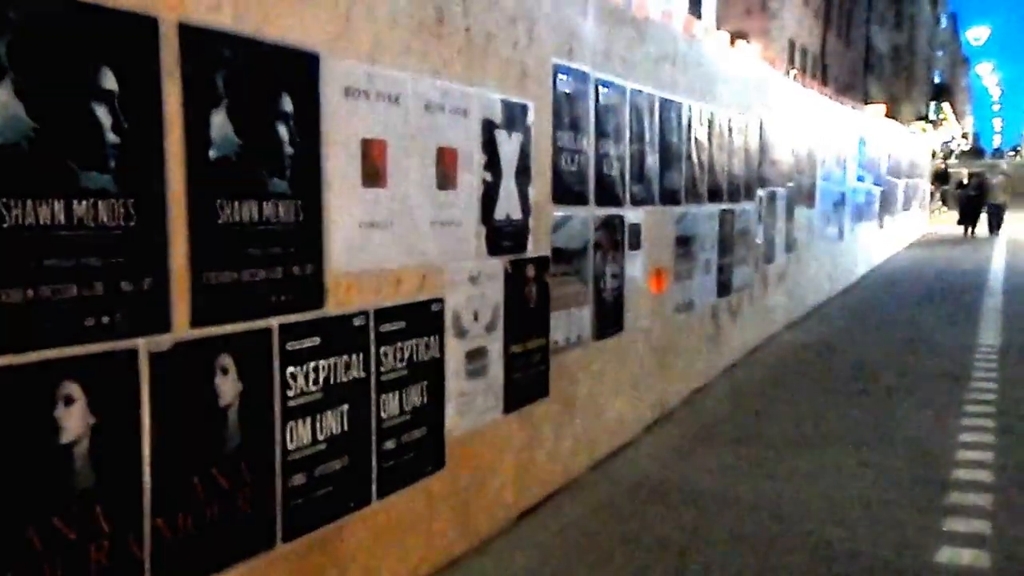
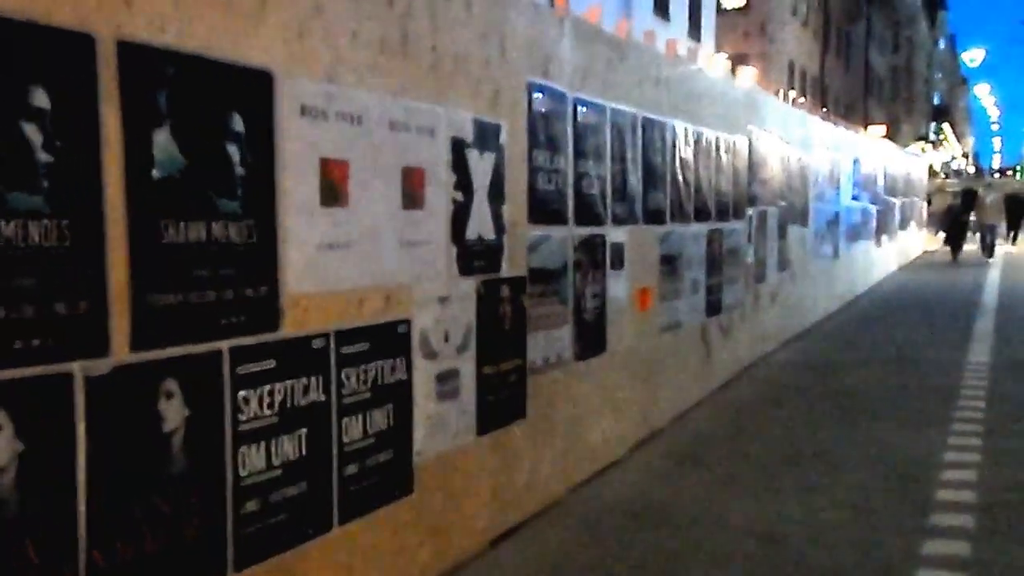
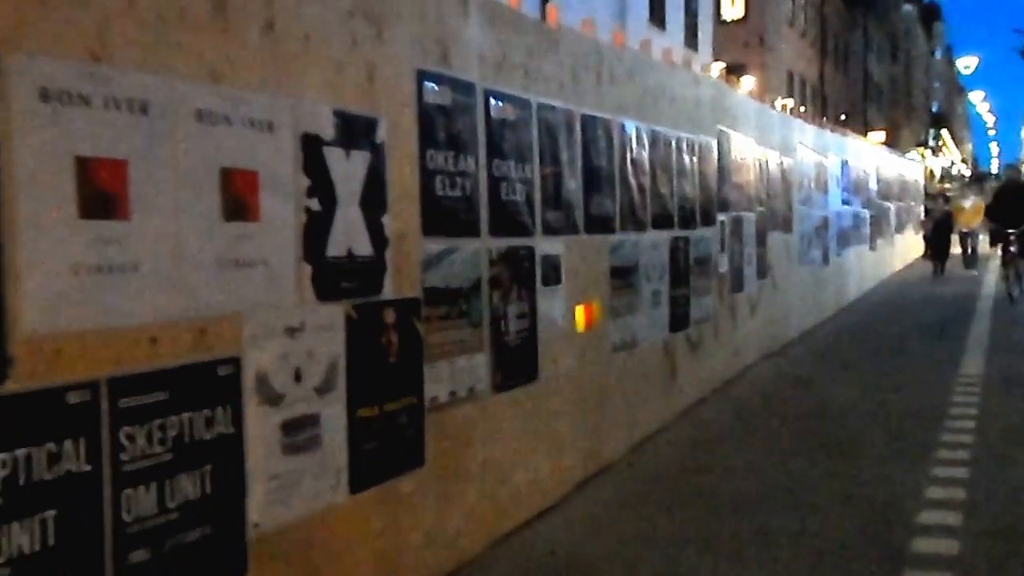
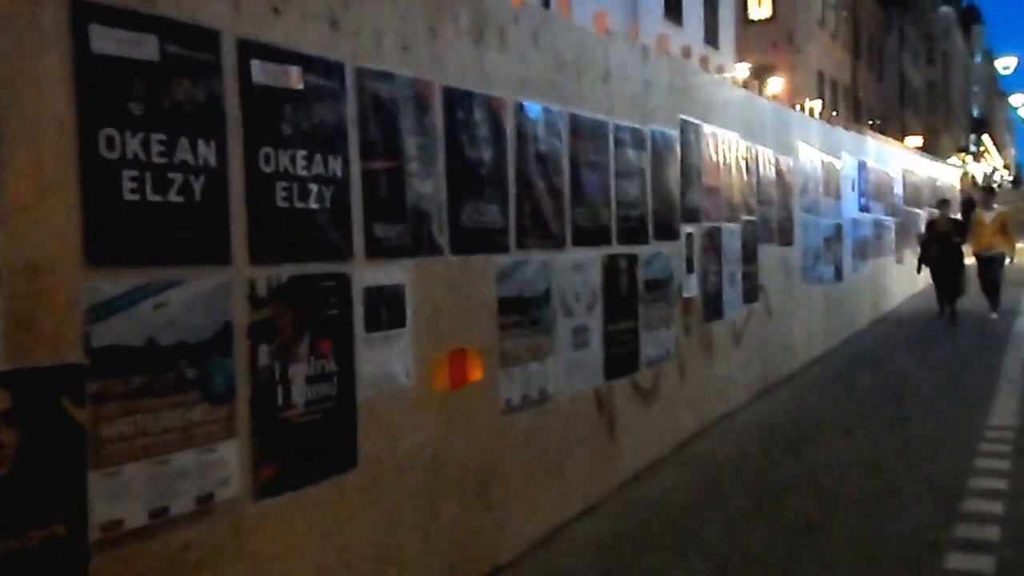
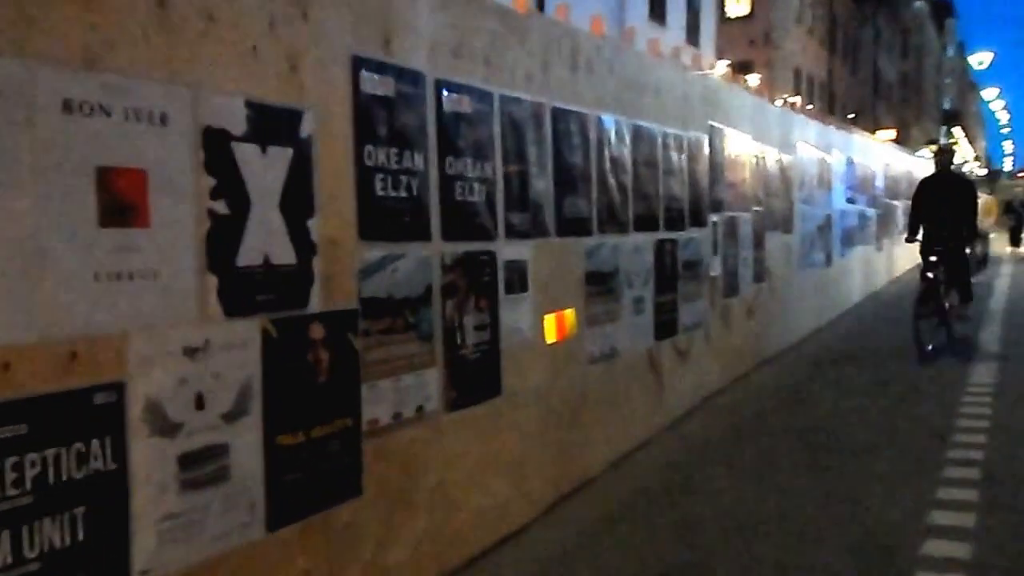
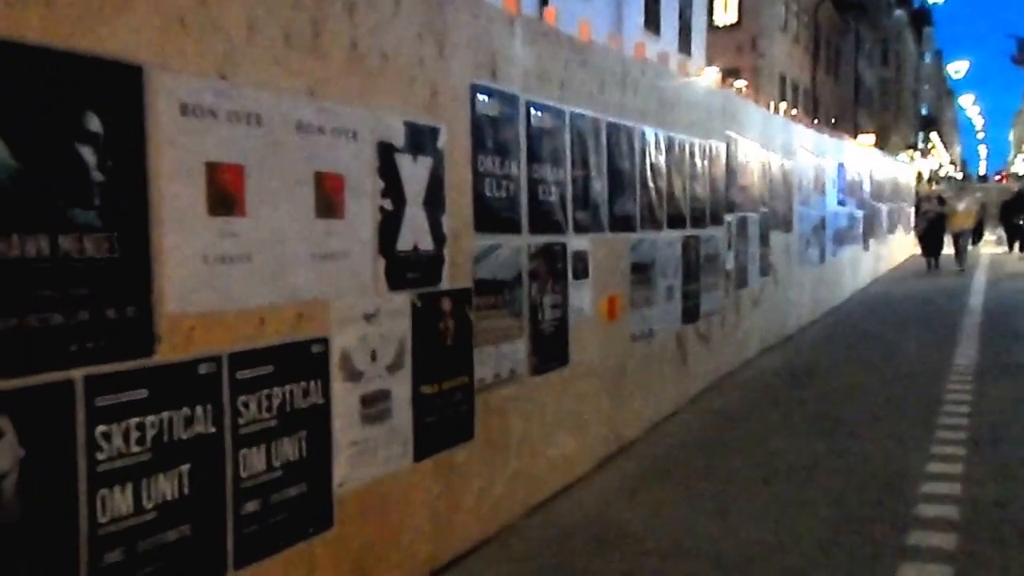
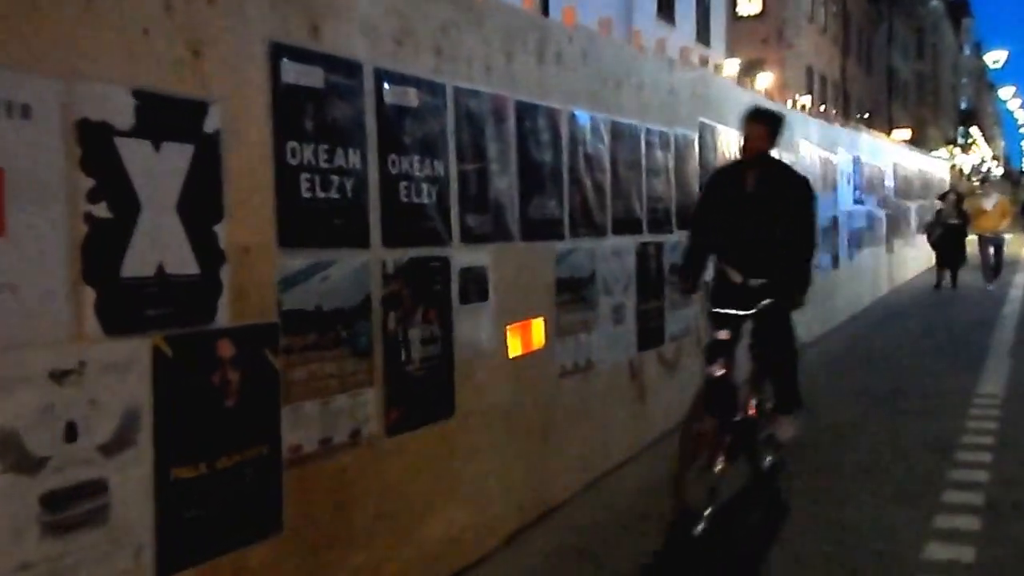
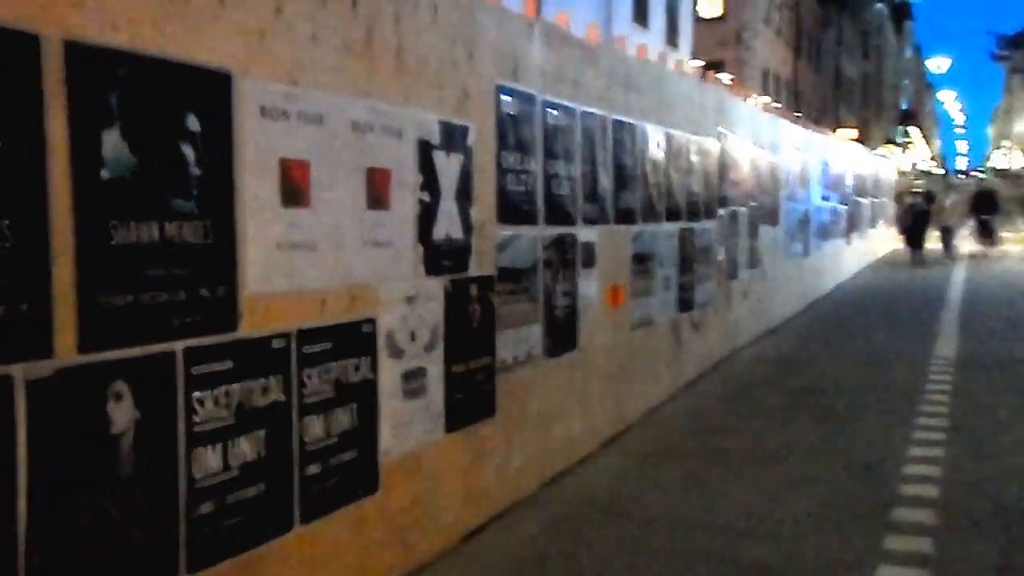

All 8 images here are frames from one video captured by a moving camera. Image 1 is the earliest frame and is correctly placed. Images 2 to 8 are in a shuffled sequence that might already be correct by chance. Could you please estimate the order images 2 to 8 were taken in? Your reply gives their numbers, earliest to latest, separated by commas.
2, 8, 6, 3, 5, 7, 4
